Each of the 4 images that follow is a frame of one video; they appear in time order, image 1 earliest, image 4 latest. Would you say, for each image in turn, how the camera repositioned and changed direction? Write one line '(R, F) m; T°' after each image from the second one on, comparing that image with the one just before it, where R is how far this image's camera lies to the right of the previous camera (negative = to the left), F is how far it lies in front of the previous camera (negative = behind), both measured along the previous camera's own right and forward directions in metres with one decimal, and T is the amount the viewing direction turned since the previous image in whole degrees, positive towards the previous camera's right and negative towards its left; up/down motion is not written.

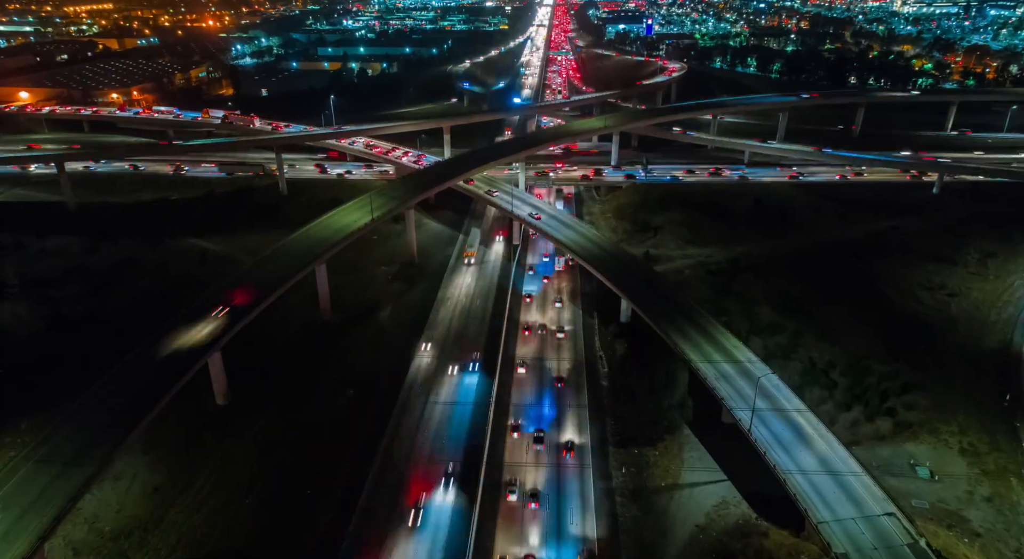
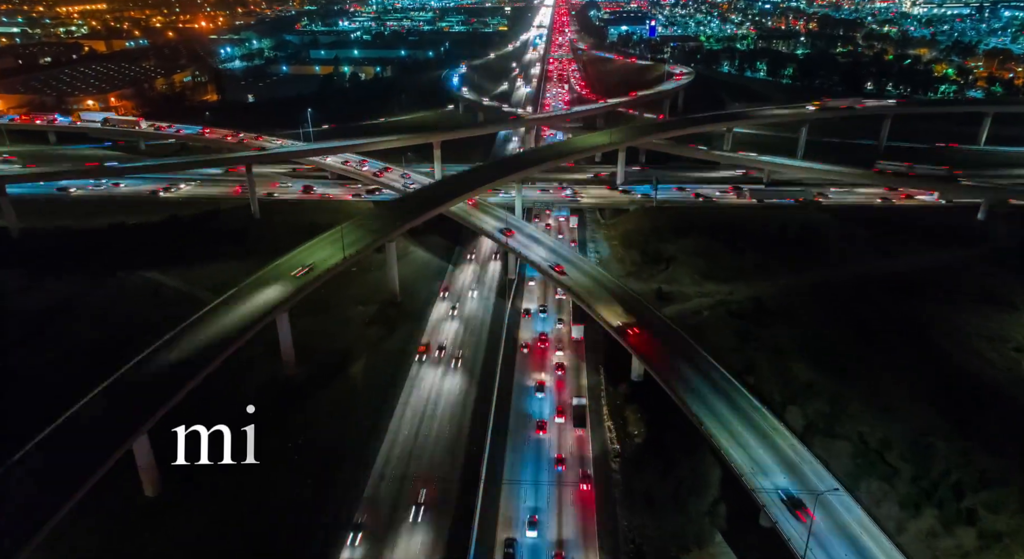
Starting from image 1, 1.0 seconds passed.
(+0.4, +6.4) m; 0°
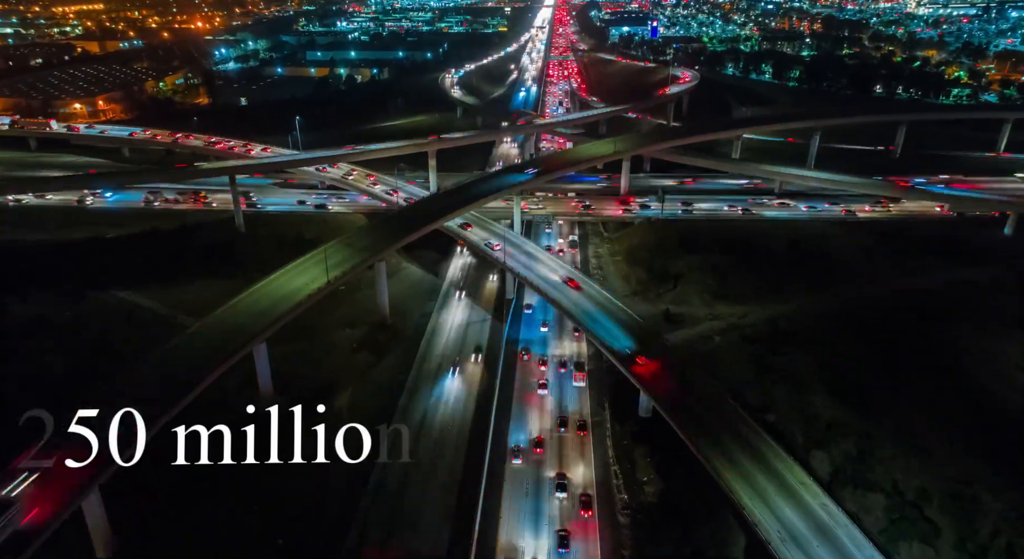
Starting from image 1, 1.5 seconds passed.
(+0.2, +3.1) m; 0°
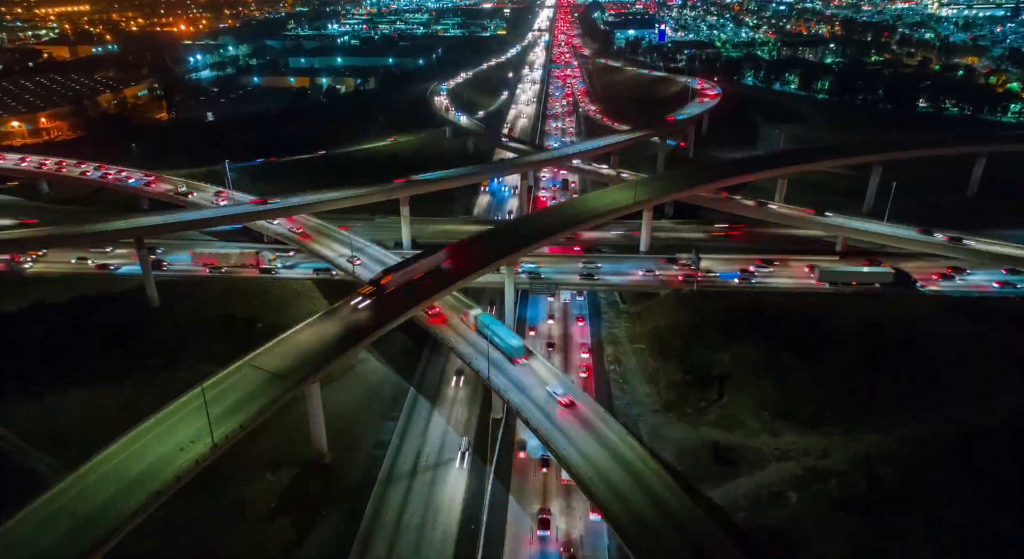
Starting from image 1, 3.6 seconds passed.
(+0.7, +12.8) m; 0°
